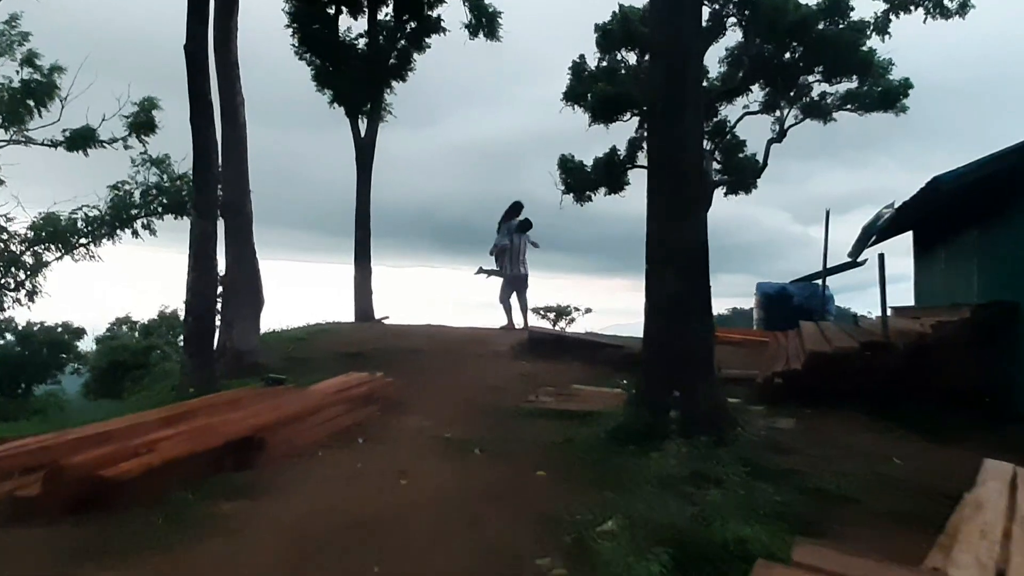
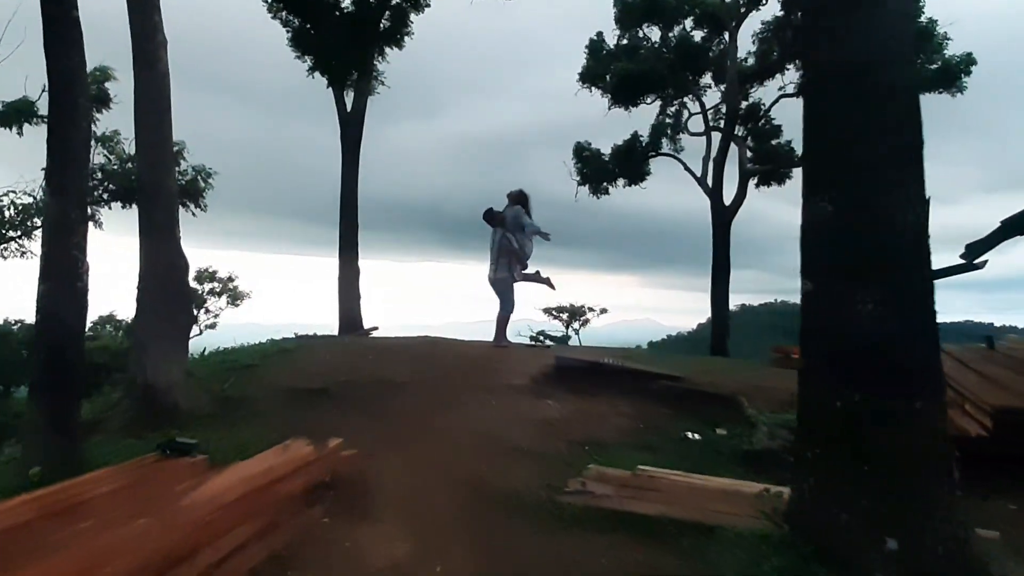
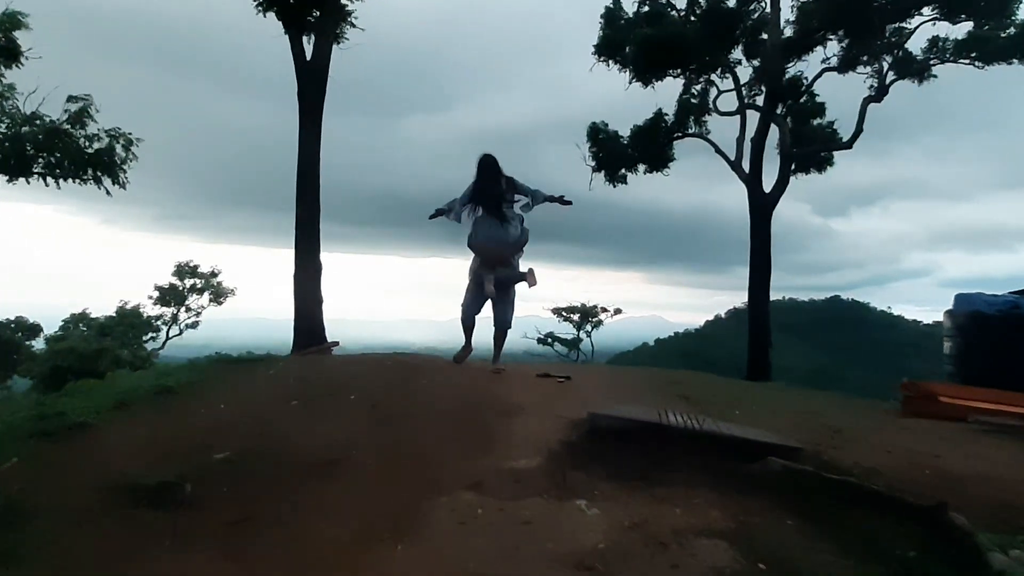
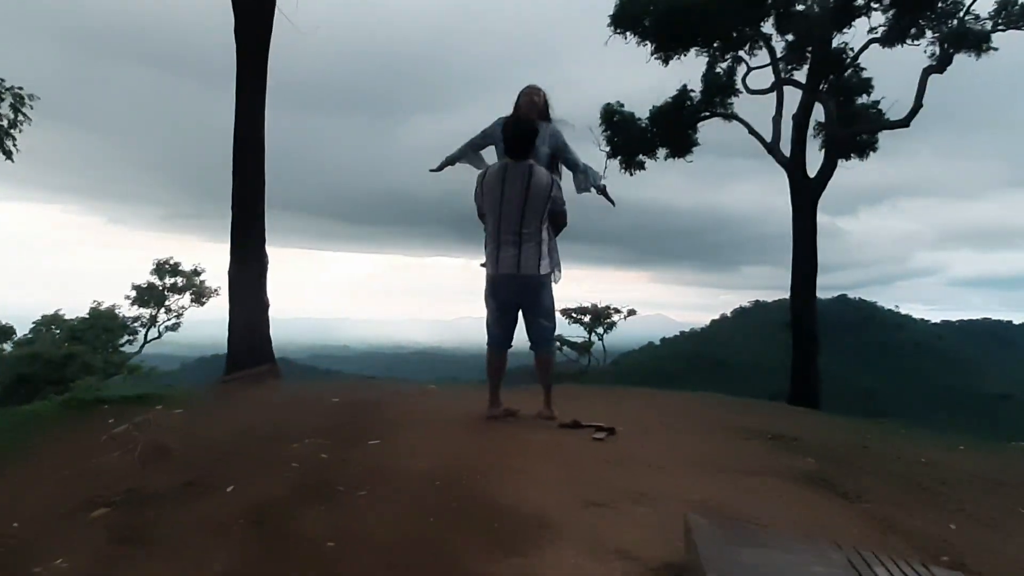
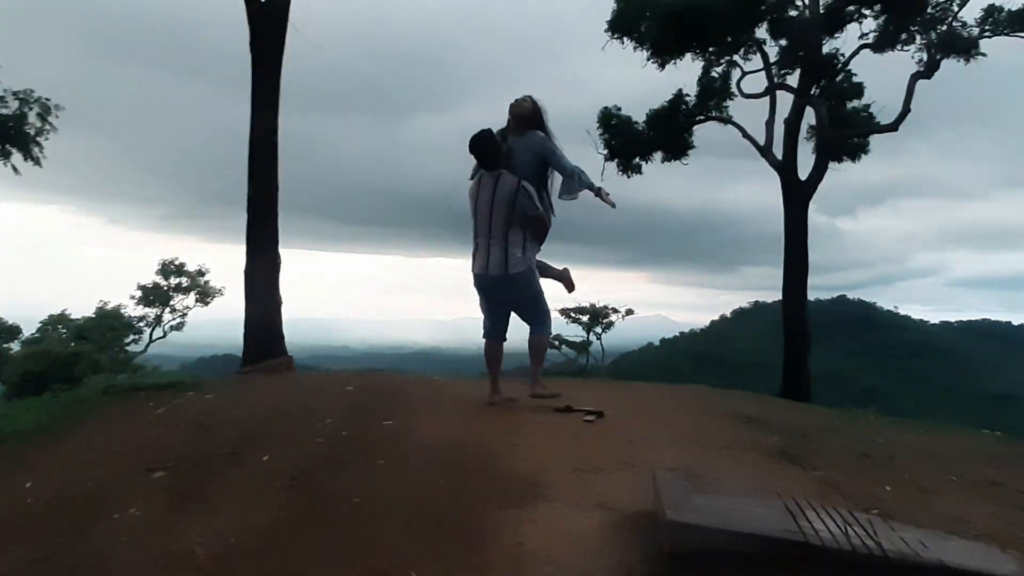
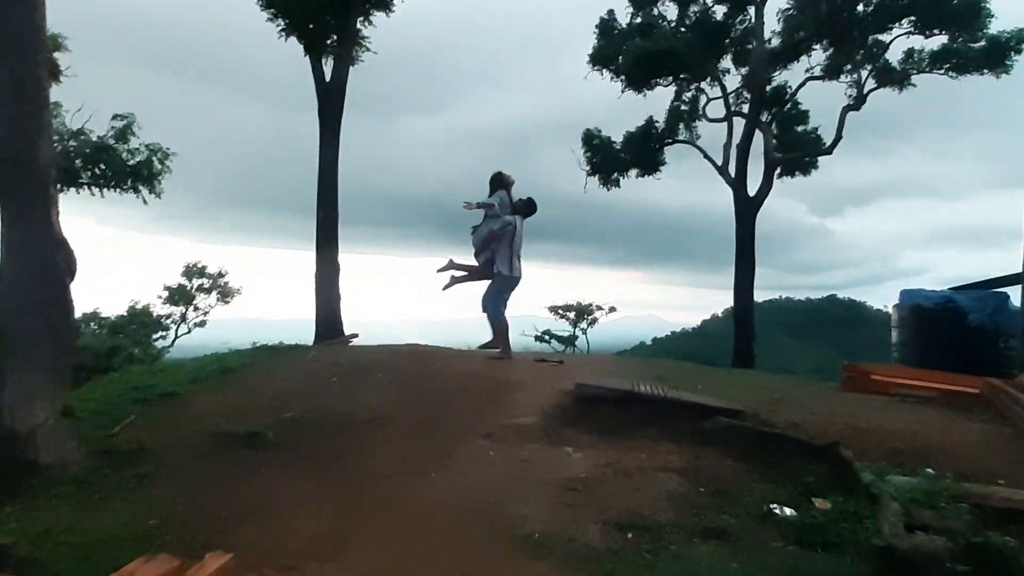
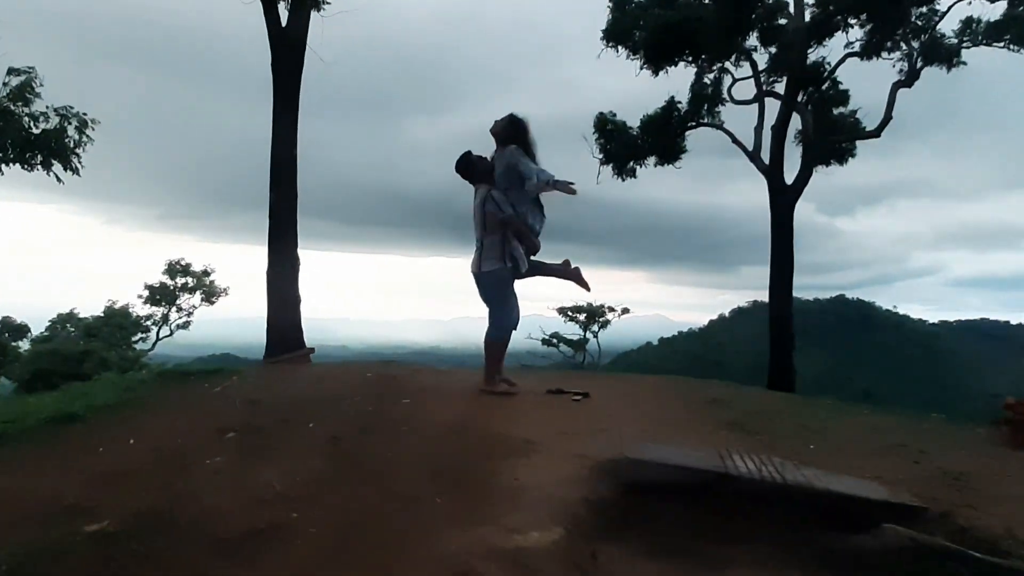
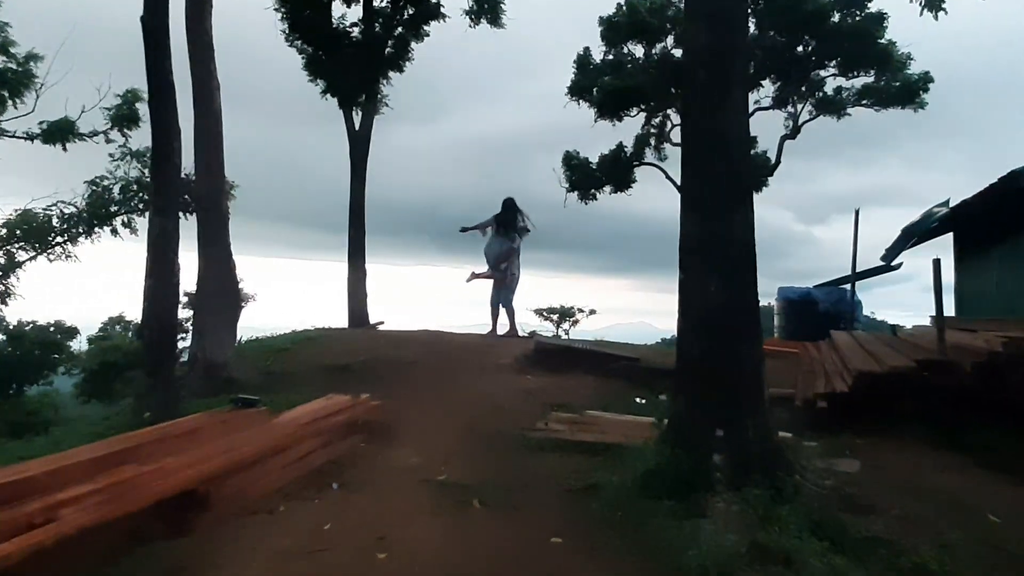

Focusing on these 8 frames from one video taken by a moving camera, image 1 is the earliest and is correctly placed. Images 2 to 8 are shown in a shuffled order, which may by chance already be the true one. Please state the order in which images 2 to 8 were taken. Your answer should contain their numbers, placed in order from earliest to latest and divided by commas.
8, 2, 6, 3, 7, 5, 4
